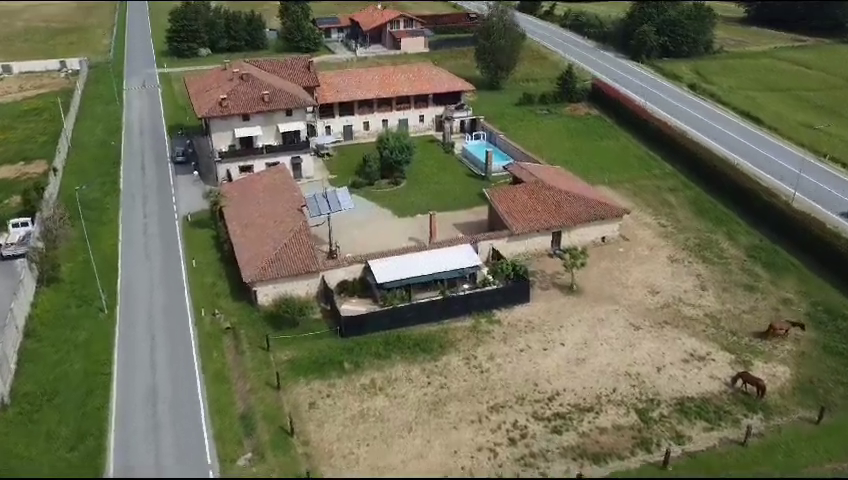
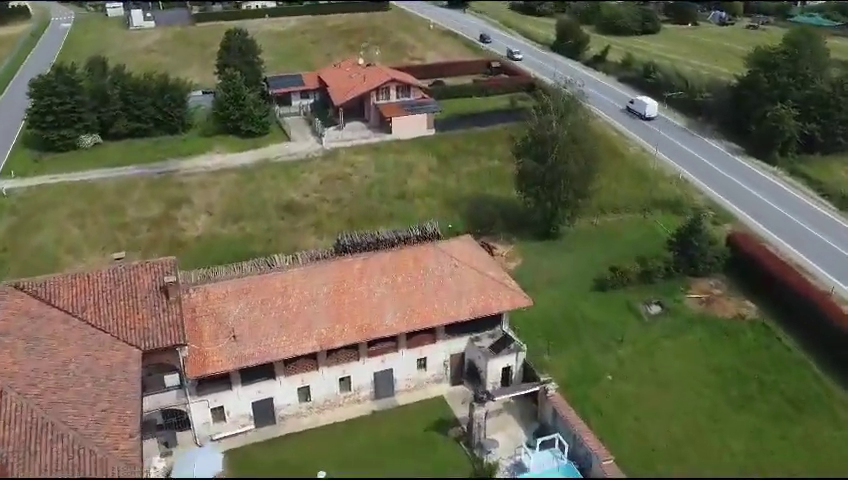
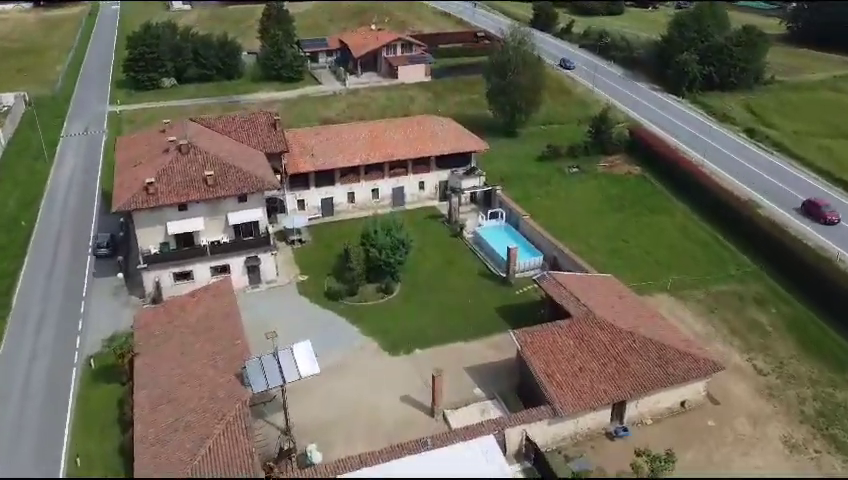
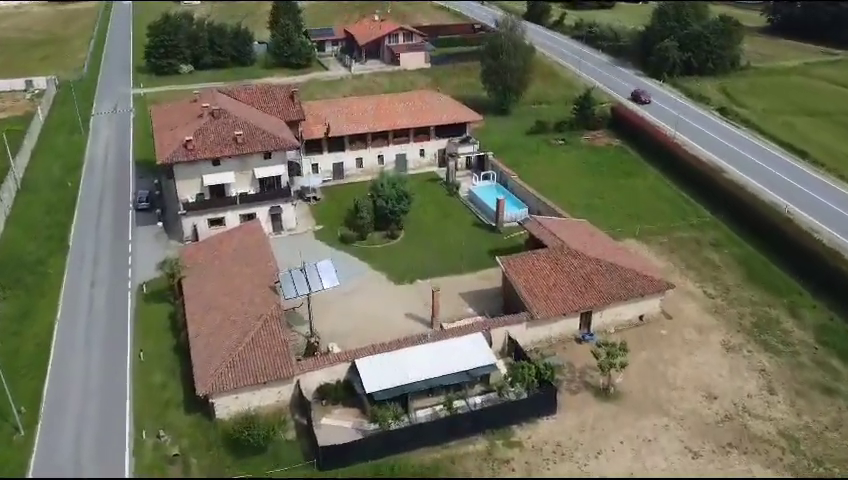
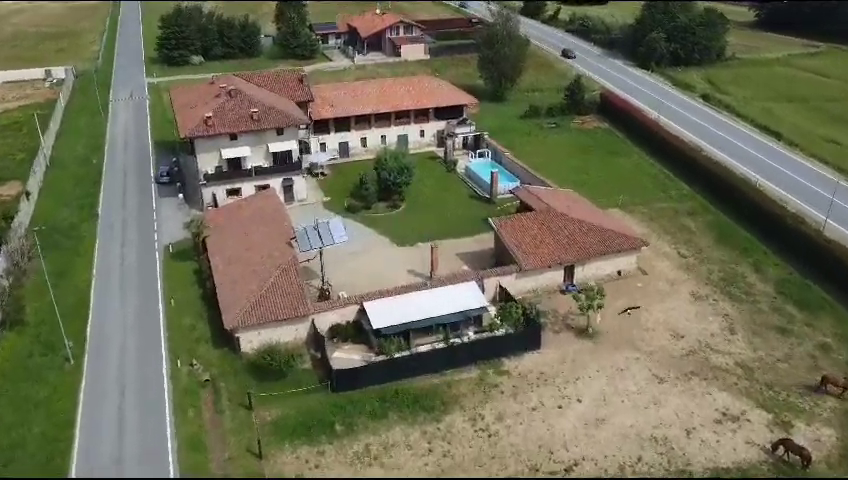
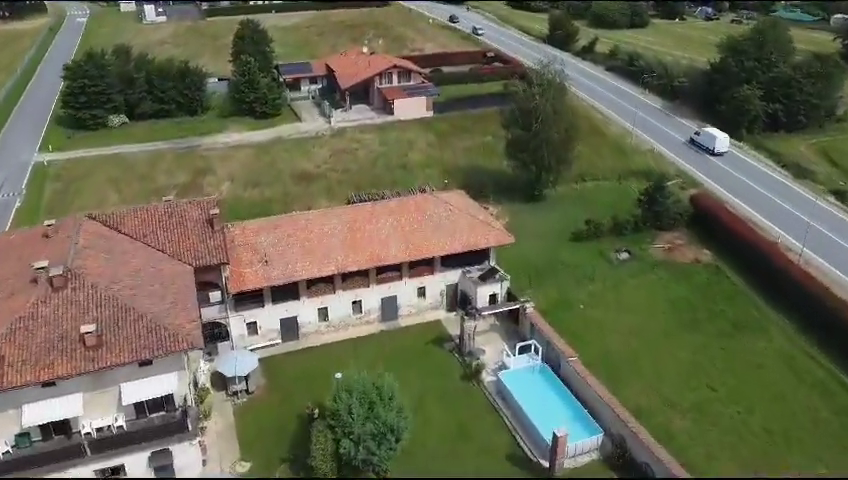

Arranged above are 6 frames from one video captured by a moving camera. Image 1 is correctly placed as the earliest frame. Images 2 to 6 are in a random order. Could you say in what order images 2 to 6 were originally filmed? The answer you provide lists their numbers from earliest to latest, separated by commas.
5, 4, 3, 6, 2
